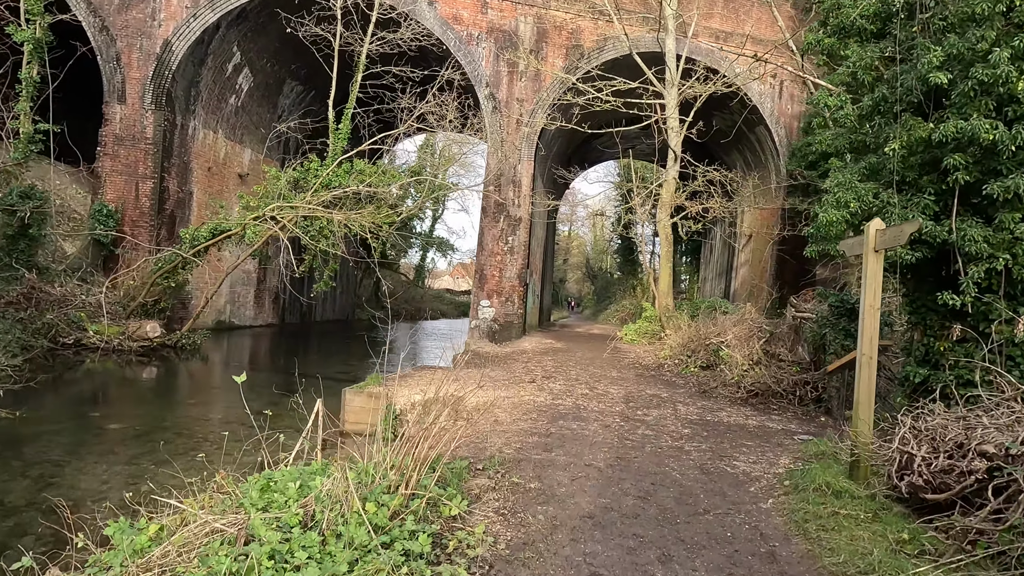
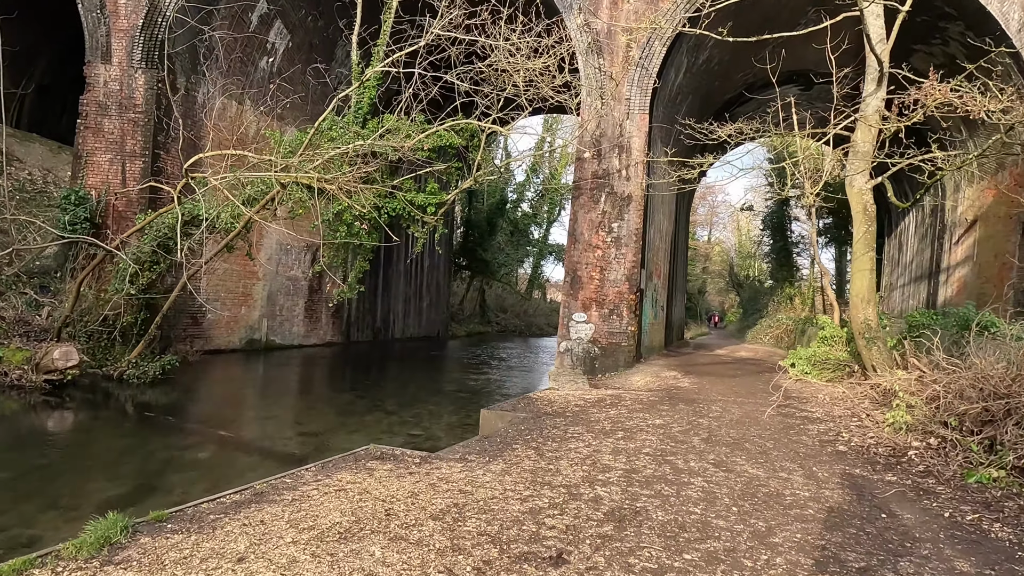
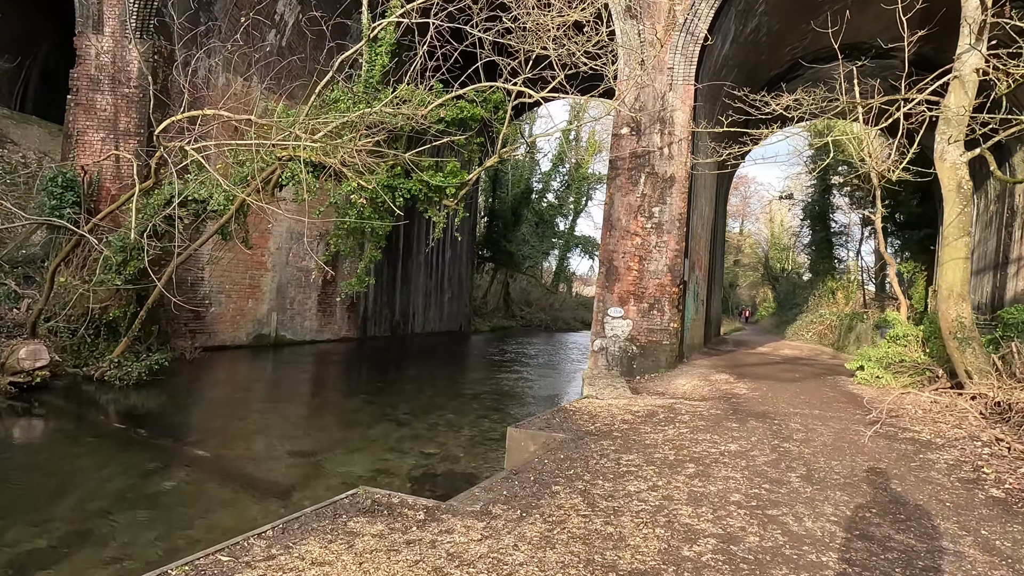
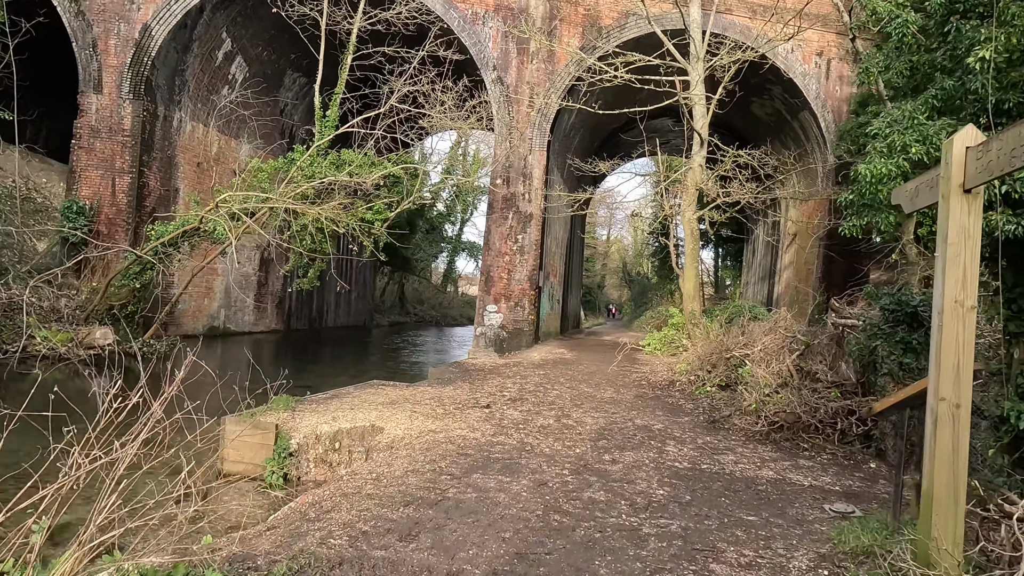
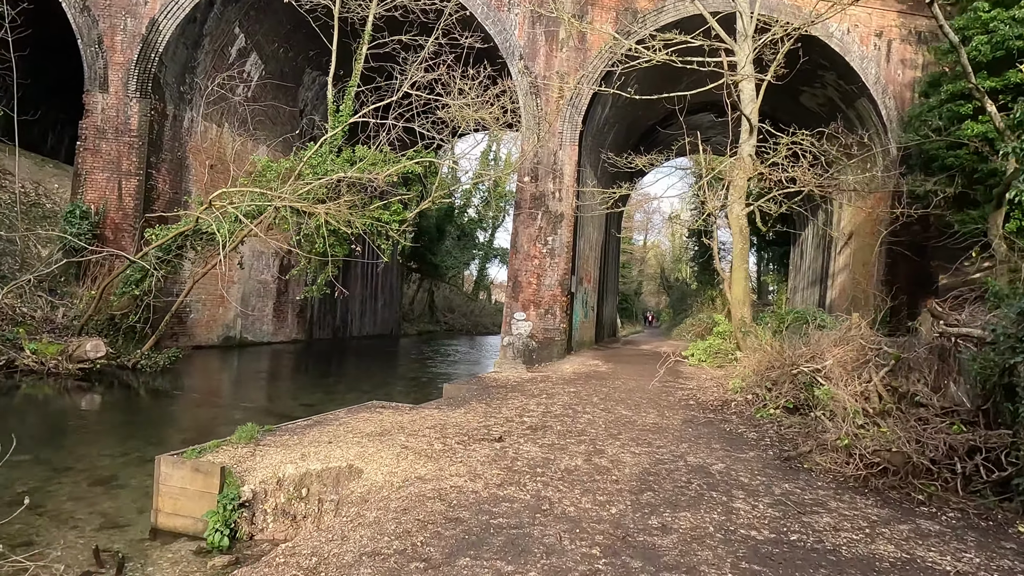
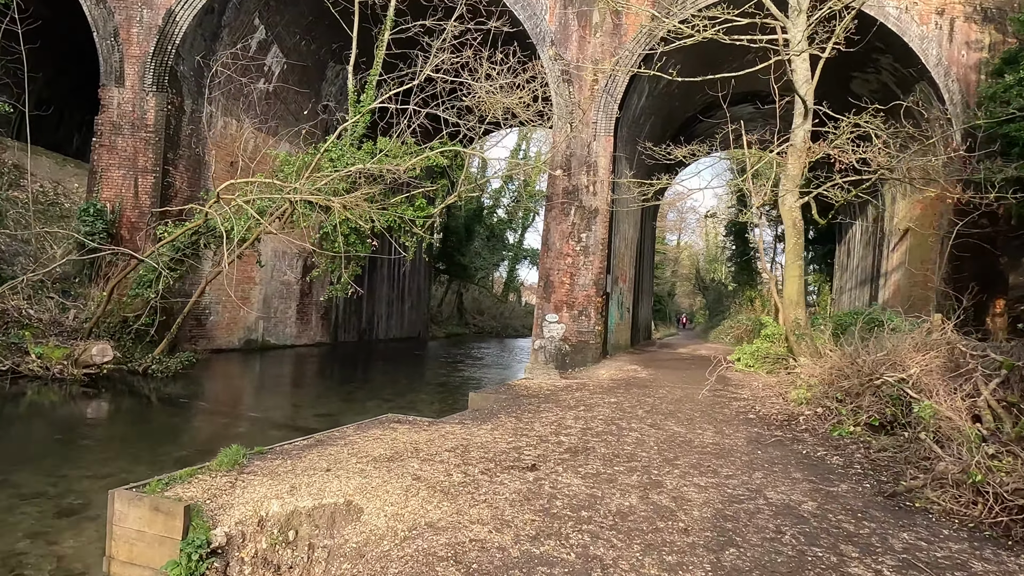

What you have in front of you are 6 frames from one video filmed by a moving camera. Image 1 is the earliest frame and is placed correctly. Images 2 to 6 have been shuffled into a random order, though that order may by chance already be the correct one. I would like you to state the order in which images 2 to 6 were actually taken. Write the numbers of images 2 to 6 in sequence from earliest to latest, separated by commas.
4, 5, 6, 2, 3
